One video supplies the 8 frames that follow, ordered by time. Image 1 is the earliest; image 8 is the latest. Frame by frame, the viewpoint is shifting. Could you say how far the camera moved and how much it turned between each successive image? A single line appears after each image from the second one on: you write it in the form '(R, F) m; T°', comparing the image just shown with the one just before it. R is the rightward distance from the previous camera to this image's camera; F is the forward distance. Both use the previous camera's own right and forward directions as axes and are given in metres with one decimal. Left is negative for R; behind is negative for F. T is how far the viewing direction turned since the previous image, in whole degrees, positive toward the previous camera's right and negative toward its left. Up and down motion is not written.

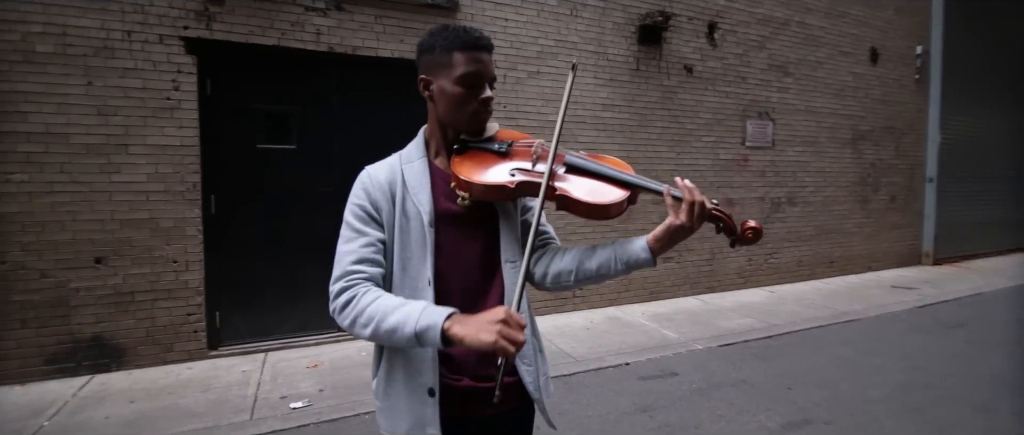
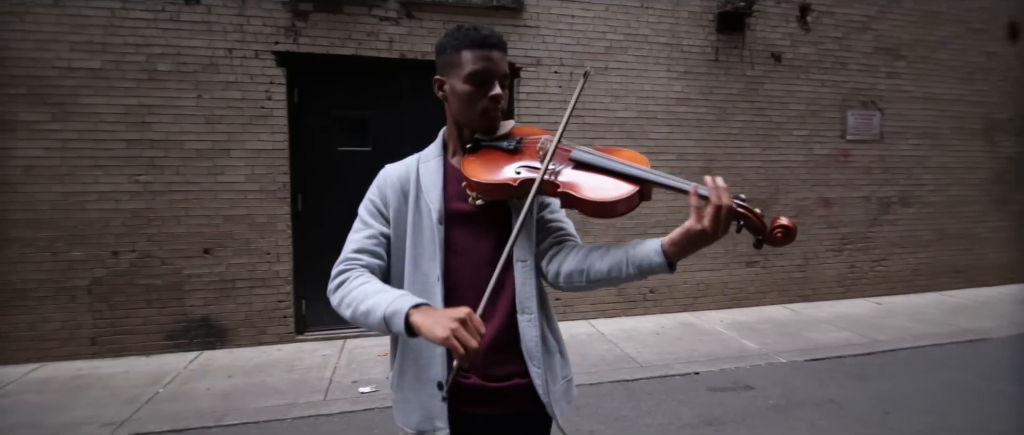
(+0.3, 0.0) m; -10°
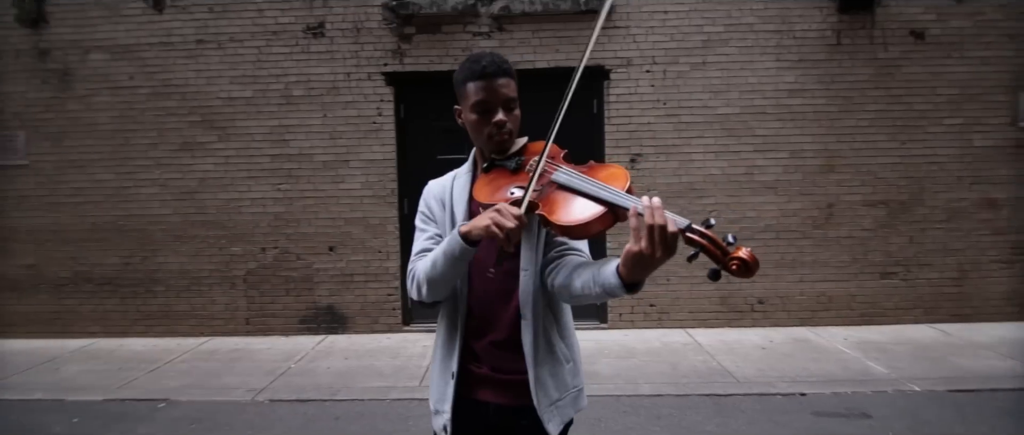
(+0.4, -0.1) m; -14°
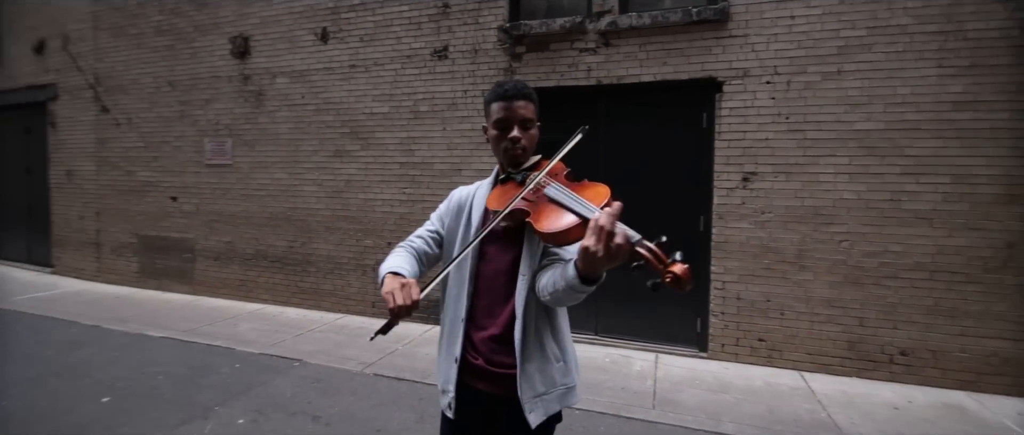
(+0.6, -0.1) m; -17°
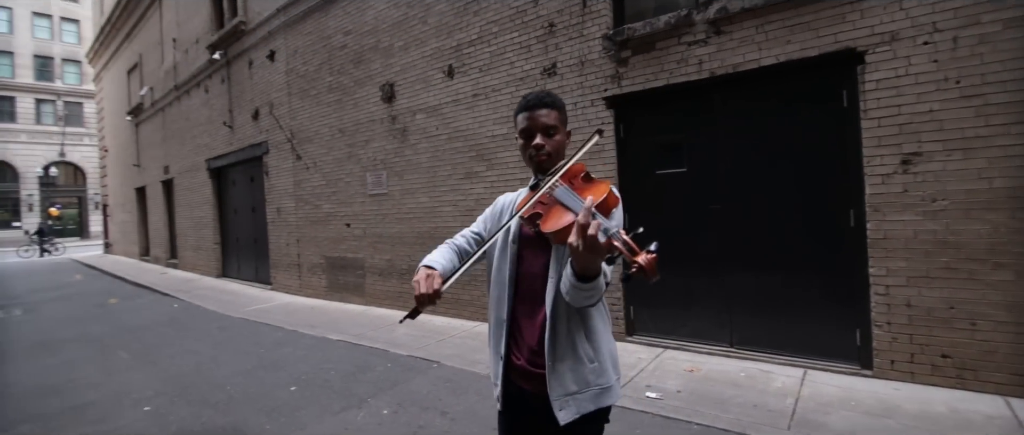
(+0.5, 0.0) m; -19°
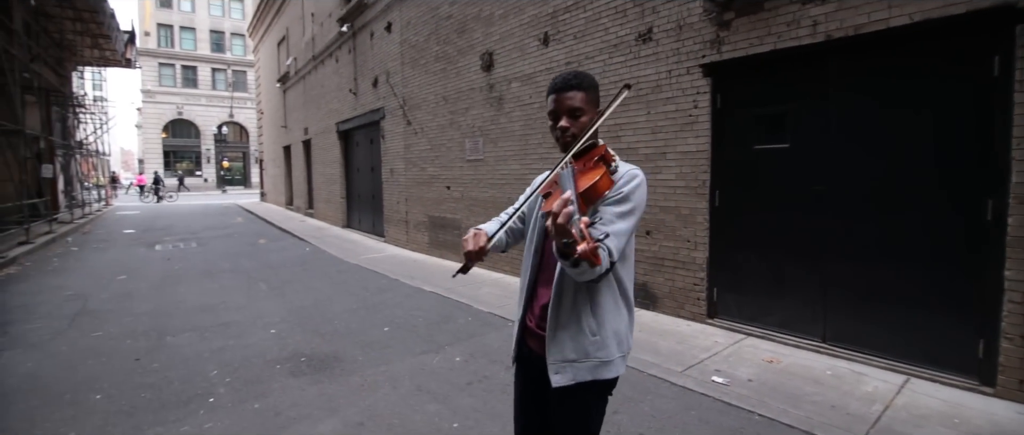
(+0.4, -0.1) m; -13°
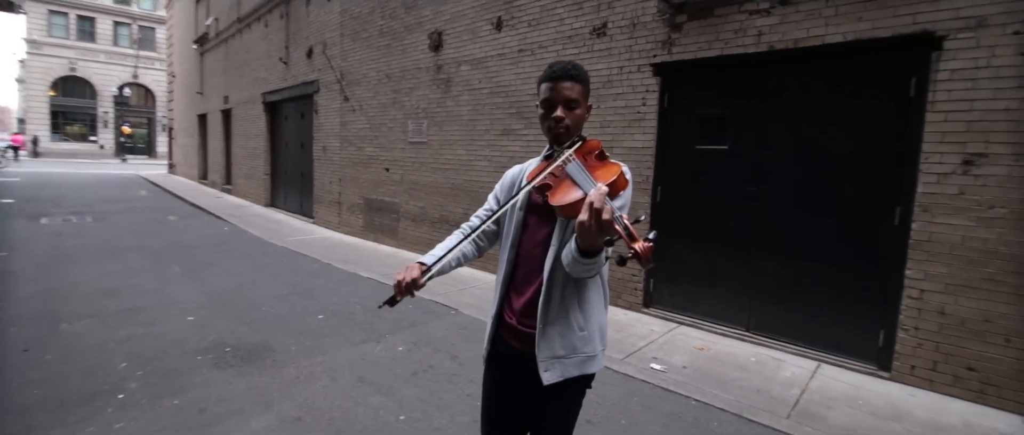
(-0.2, +0.1) m; +9°
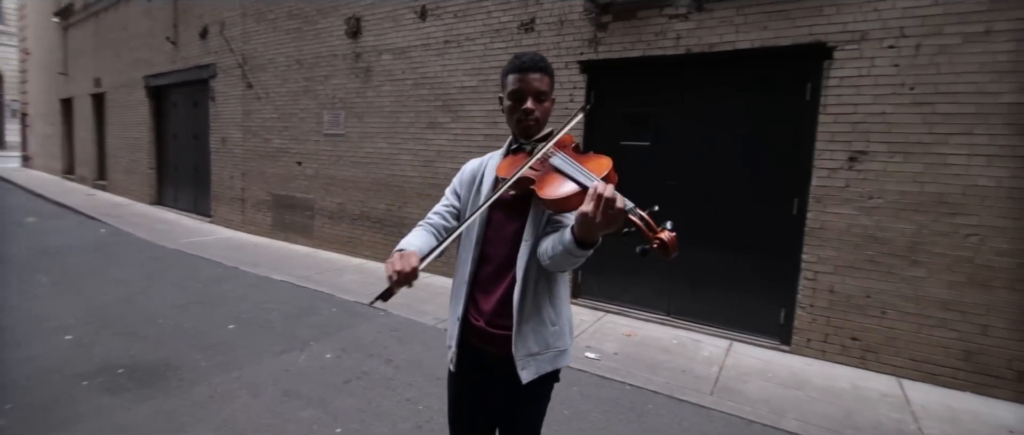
(-0.2, +0.1) m; +10°
